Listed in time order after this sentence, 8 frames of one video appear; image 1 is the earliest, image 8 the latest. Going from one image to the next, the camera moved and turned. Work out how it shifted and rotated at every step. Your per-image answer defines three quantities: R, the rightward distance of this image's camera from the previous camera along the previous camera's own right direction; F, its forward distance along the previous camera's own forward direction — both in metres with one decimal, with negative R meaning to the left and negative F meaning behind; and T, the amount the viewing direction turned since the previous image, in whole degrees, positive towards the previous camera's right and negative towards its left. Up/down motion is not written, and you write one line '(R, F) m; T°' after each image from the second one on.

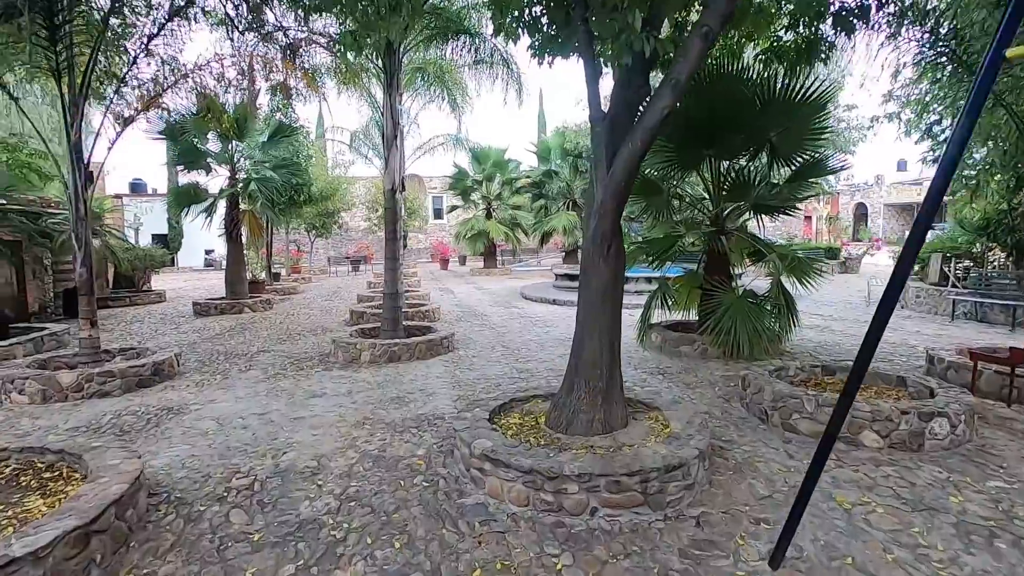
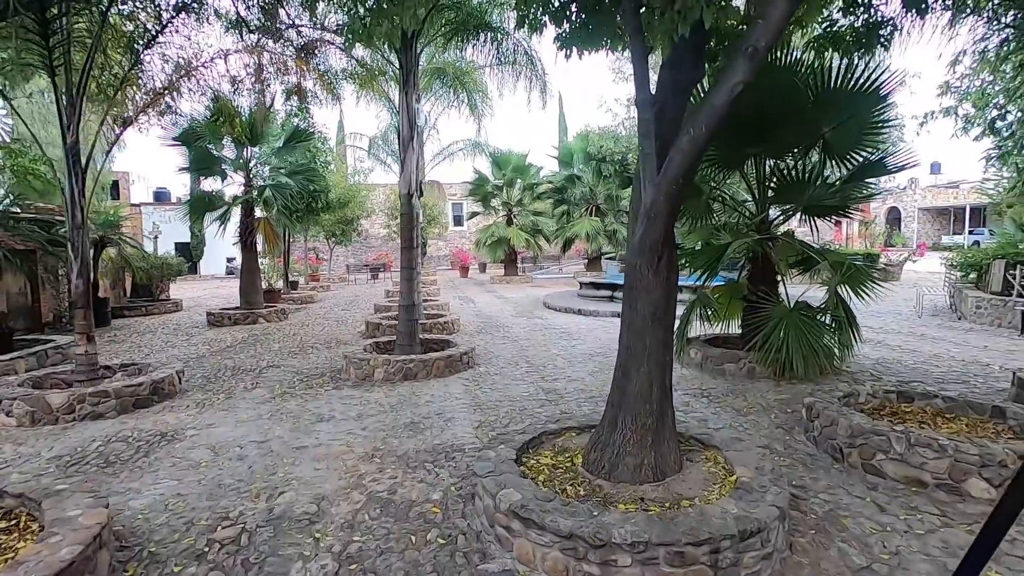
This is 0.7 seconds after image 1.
(0.0, +0.4) m; -2°
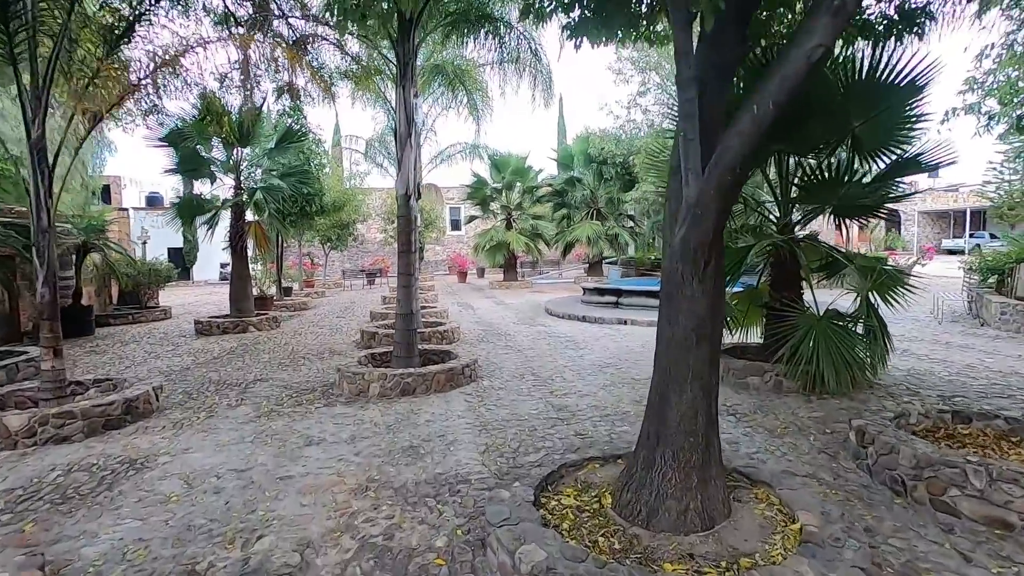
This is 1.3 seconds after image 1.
(-0.1, +0.3) m; 0°
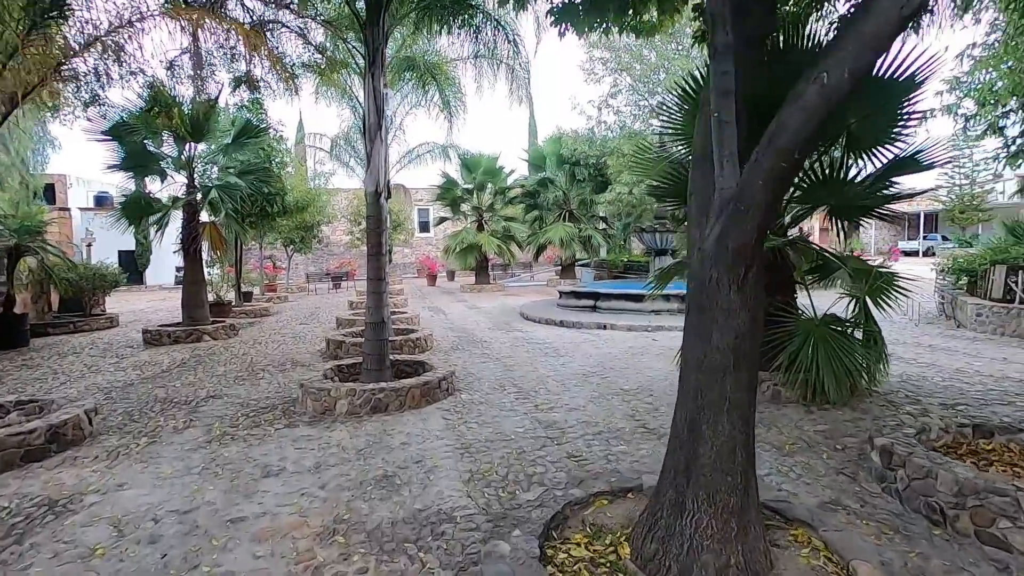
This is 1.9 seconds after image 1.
(-0.1, +0.3) m; +3°
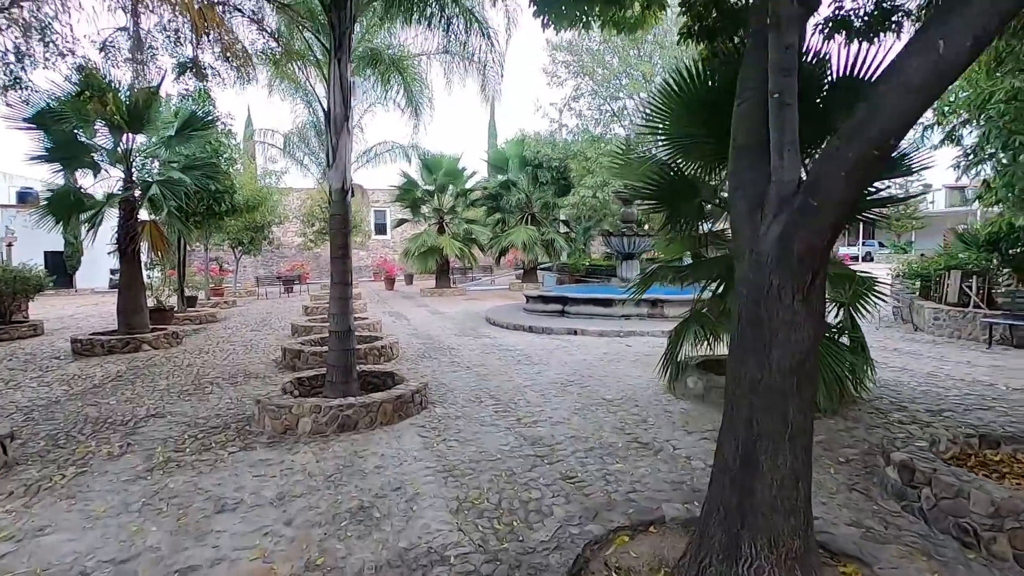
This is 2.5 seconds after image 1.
(-0.2, +0.3) m; +5°
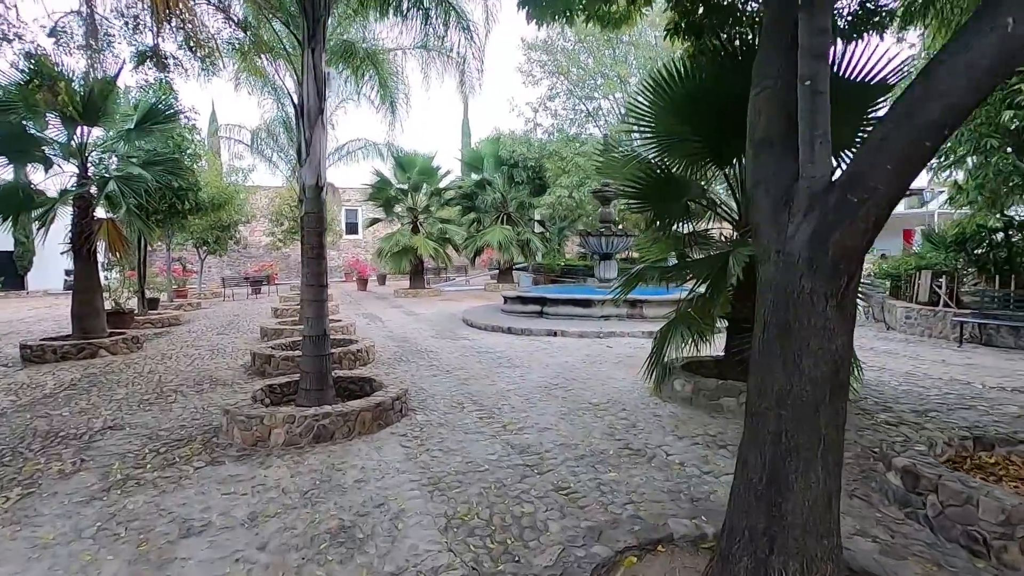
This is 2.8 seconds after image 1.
(-0.1, +0.1) m; +3°
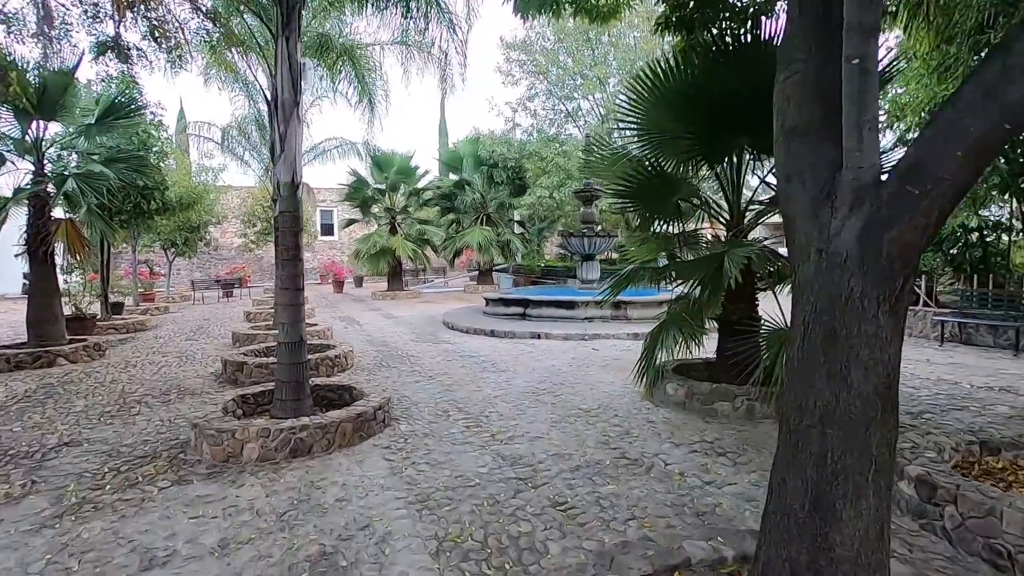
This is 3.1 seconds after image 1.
(-0.1, +0.2) m; +2°
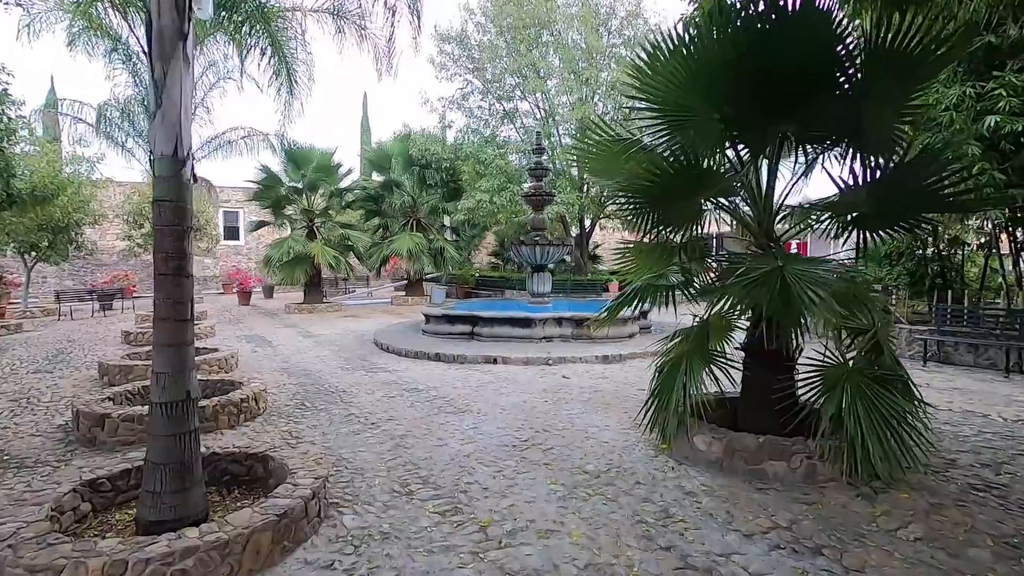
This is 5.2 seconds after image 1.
(-0.4, +1.0) m; +9°
